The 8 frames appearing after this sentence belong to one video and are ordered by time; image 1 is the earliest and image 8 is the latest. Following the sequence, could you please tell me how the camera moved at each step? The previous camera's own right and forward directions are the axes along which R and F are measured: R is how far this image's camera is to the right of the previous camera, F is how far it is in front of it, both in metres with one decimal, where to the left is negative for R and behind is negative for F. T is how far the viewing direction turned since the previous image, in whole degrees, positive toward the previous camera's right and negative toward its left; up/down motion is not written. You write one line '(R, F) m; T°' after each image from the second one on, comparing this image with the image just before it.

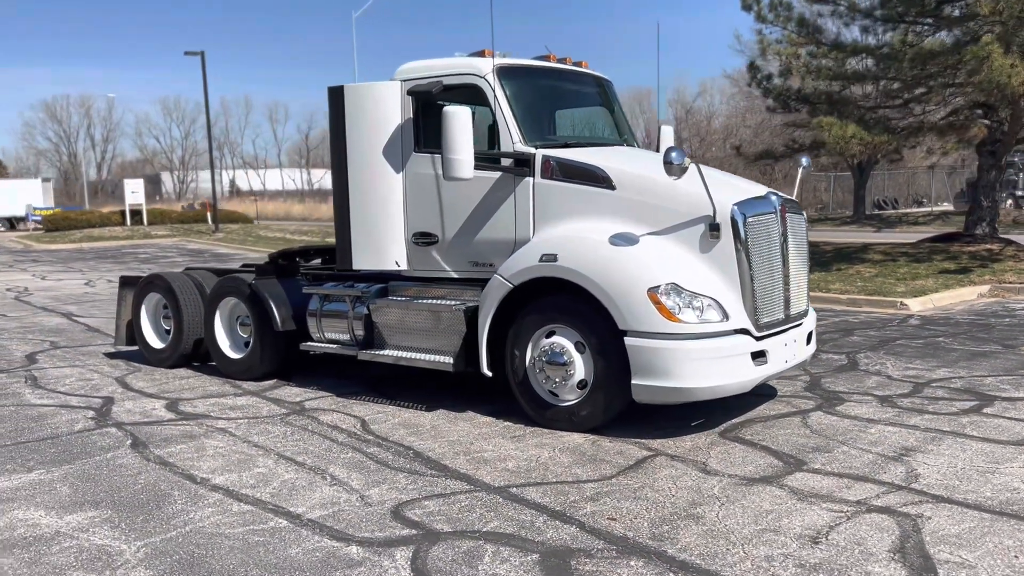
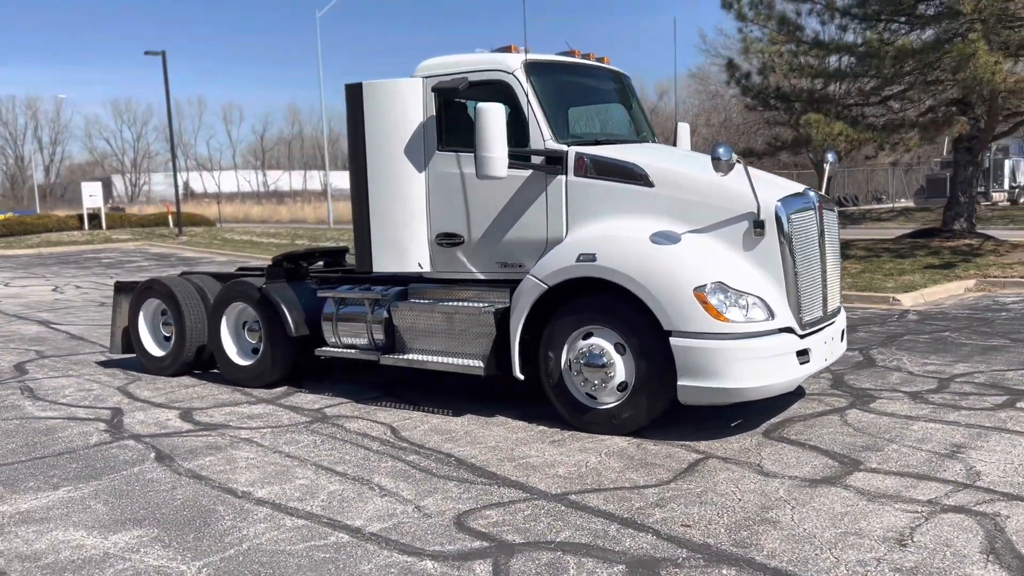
(-0.5, +0.2) m; +3°
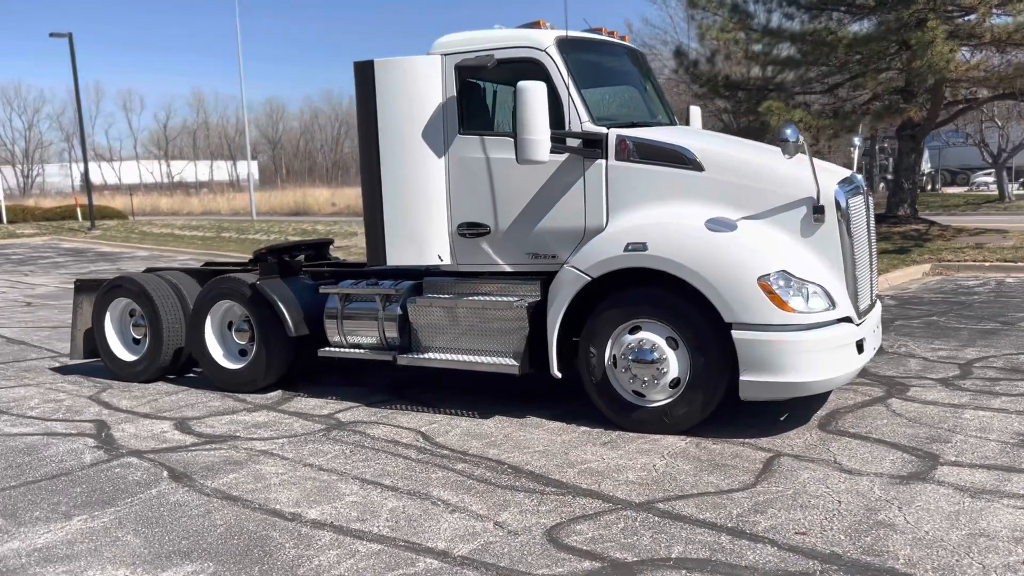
(-0.8, +0.5) m; +6°
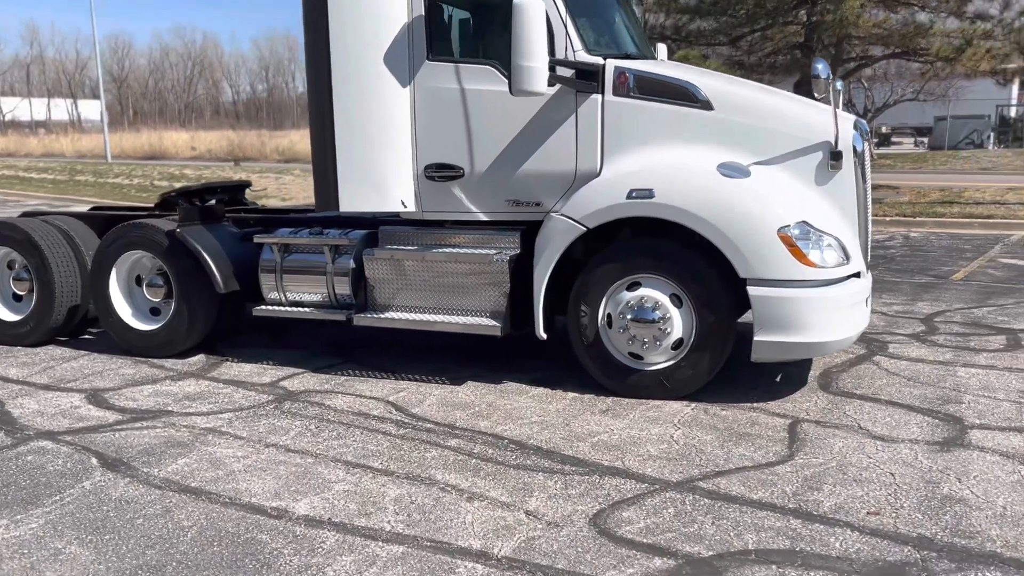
(-0.7, +0.7) m; +9°
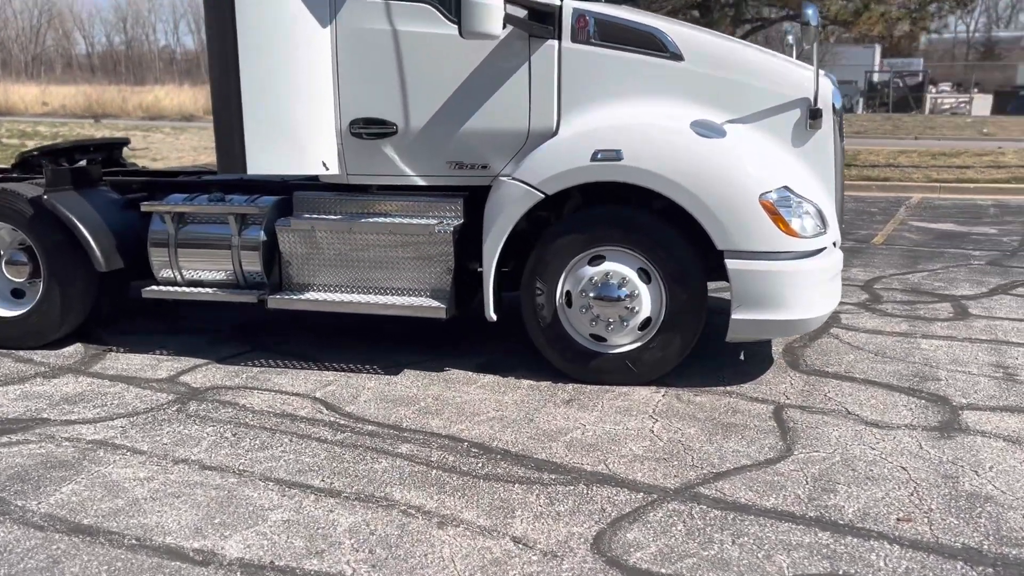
(-0.4, +0.7) m; +8°
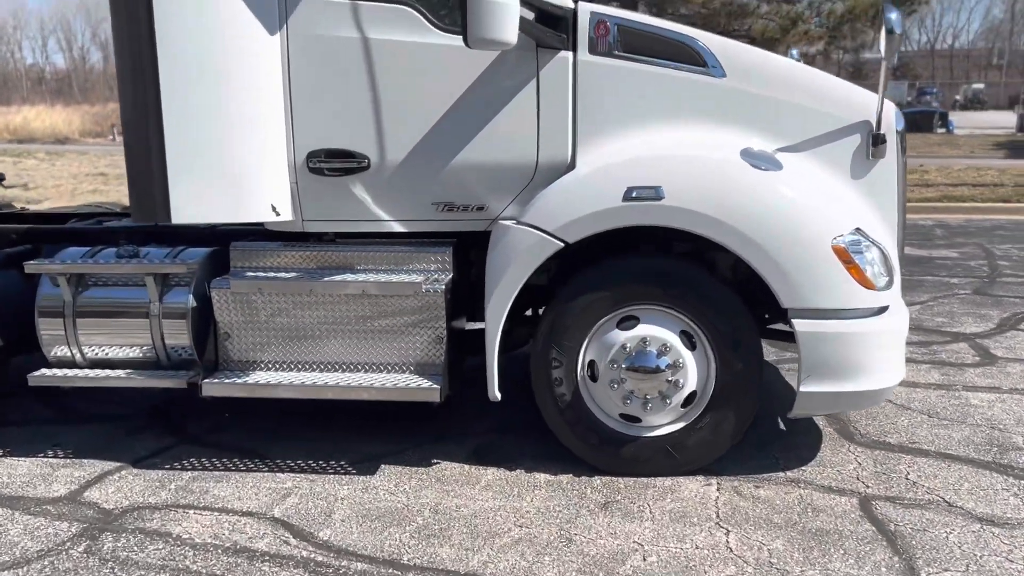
(-0.5, +1.0) m; +7°
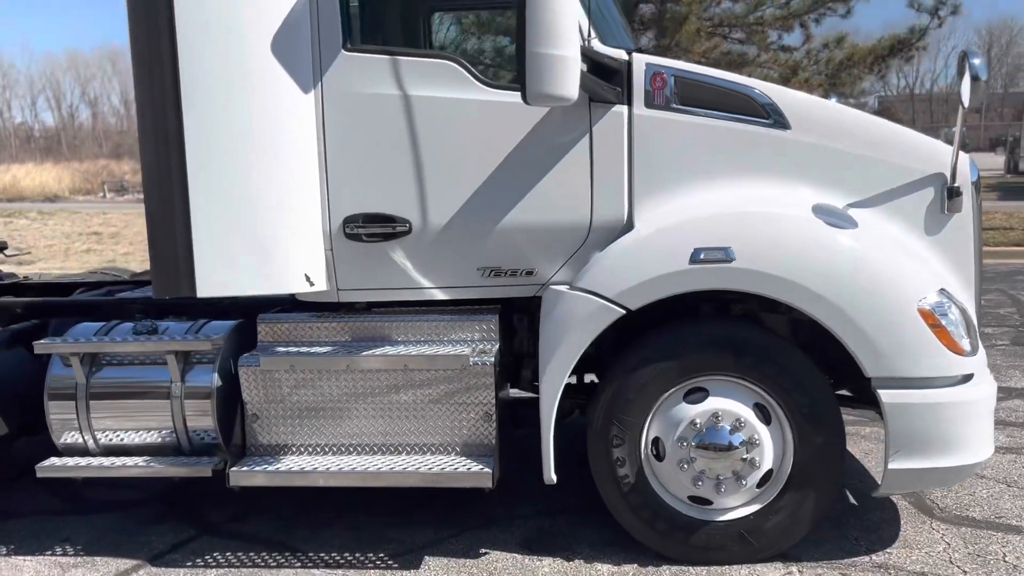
(-0.3, +0.3) m; +1°
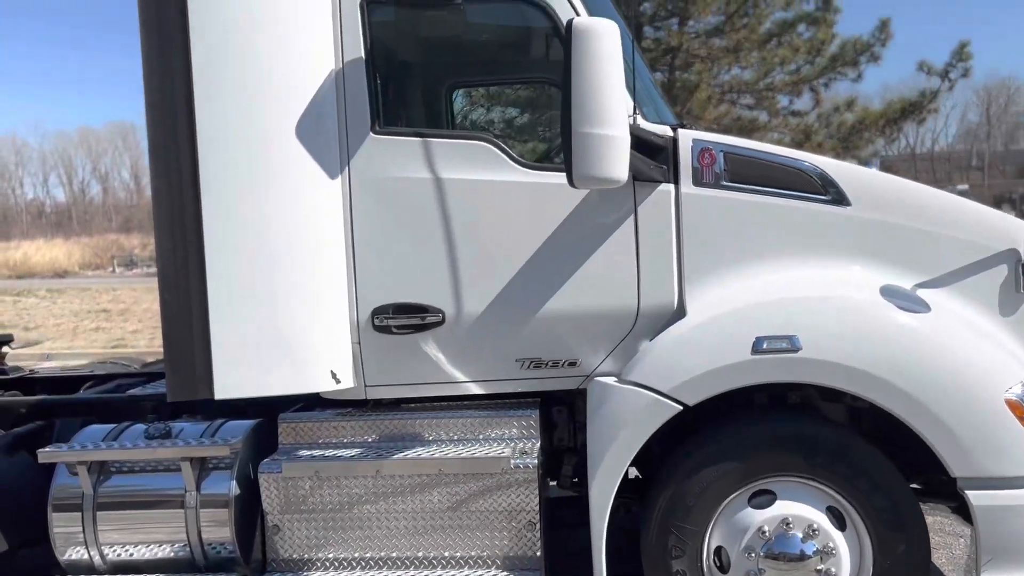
(-0.1, +0.3) m; 0°
